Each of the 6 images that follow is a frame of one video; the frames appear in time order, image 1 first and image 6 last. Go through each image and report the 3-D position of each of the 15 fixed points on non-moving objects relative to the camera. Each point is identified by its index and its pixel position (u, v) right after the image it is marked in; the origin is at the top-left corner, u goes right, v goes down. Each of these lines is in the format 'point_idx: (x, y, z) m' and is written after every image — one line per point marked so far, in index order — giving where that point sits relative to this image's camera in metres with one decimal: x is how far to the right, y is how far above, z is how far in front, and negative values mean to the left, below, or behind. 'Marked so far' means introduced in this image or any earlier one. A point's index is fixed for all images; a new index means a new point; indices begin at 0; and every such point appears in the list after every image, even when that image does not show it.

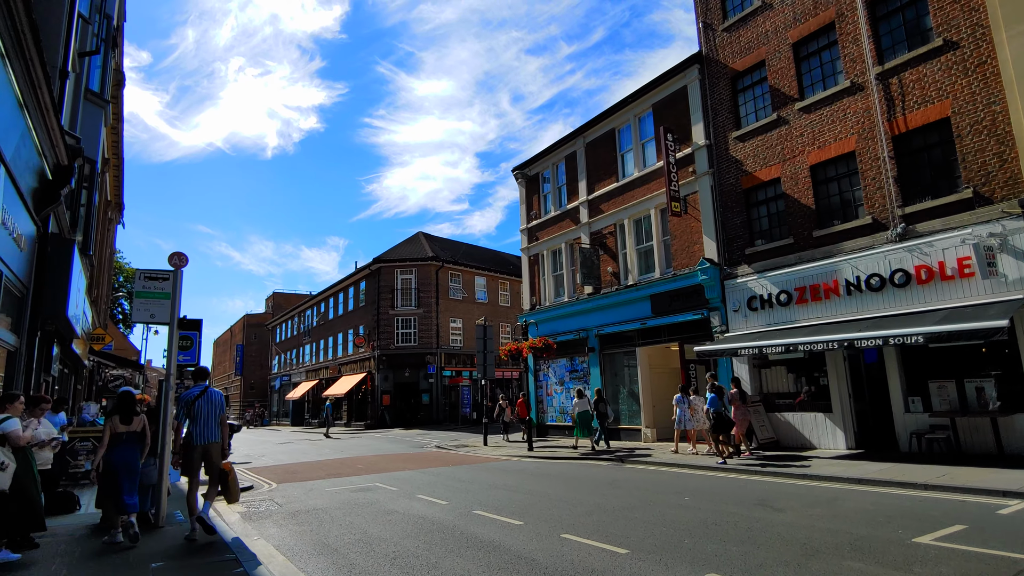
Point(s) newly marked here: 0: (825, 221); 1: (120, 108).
0: (+7.1, +1.5, +13.1) m
1: (-12.9, +5.9, +19.1) m
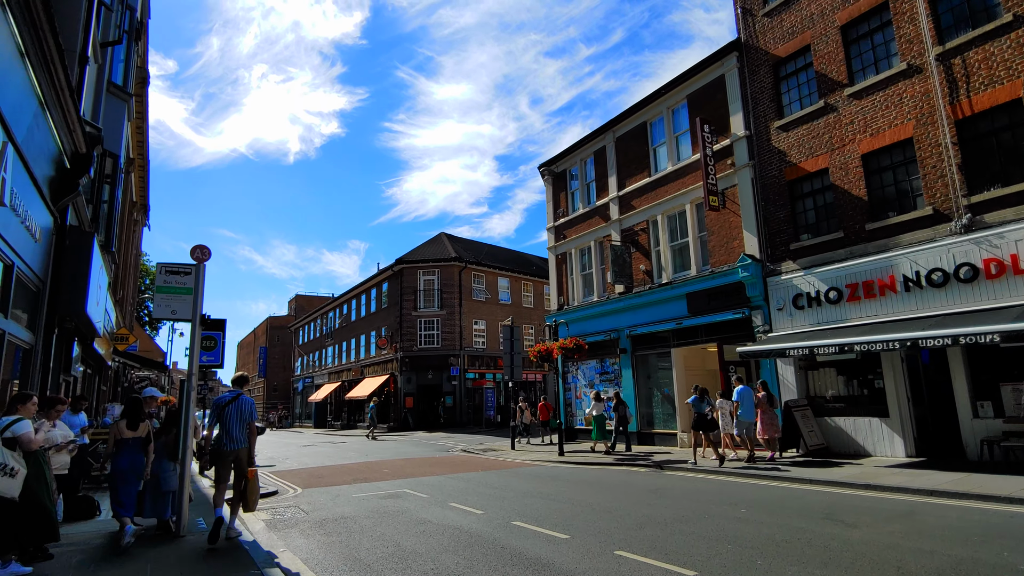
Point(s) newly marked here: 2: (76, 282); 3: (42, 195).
0: (+7.8, +1.6, +12.3) m
1: (-12.0, +5.9, +19.0) m
2: (-5.6, +0.1, +7.5) m
3: (-5.4, +1.1, +6.7) m
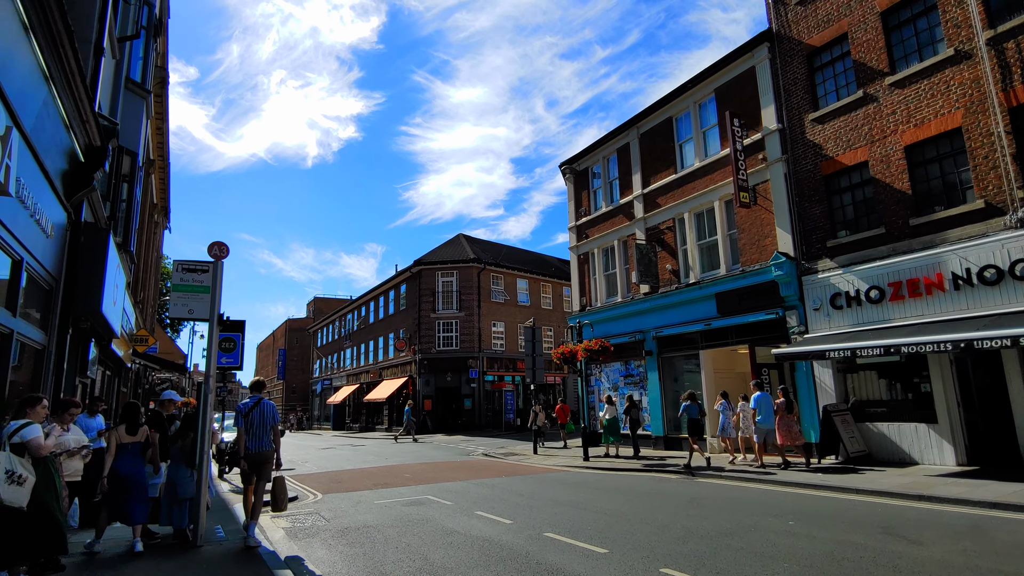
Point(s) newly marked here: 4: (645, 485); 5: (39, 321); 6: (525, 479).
0: (+8.3, +1.6, +11.7) m
1: (-11.3, +5.9, +18.9) m
2: (-5.2, +0.1, +7.2) m
3: (-5.0, +1.1, +6.4) m
4: (+2.6, -3.8, +11.3) m
5: (-5.2, -0.4, +6.4) m
6: (+0.3, -4.1, +12.5) m
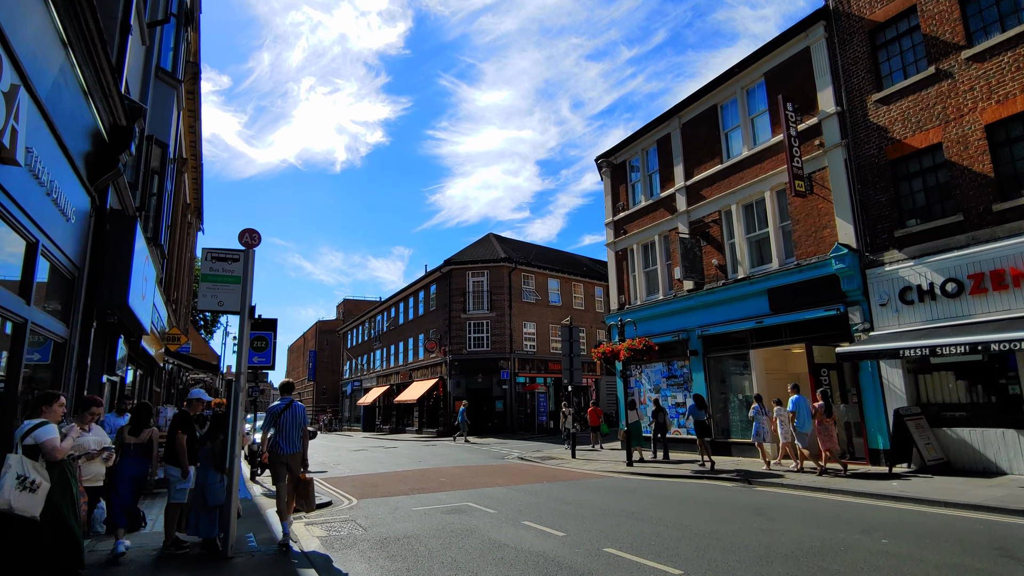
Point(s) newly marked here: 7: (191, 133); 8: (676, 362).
0: (+9.1, +1.8, +10.6) m
1: (-10.2, +5.9, +18.8) m
2: (-4.6, +0.2, +6.7) m
3: (-4.4, +1.2, +5.9) m
4: (+3.4, -3.7, +10.5) m
5: (-4.6, -0.3, +5.9) m
6: (+1.2, -4.0, +11.7) m
7: (-11.0, +5.3, +20.0) m
8: (+5.0, -2.2, +17.7) m
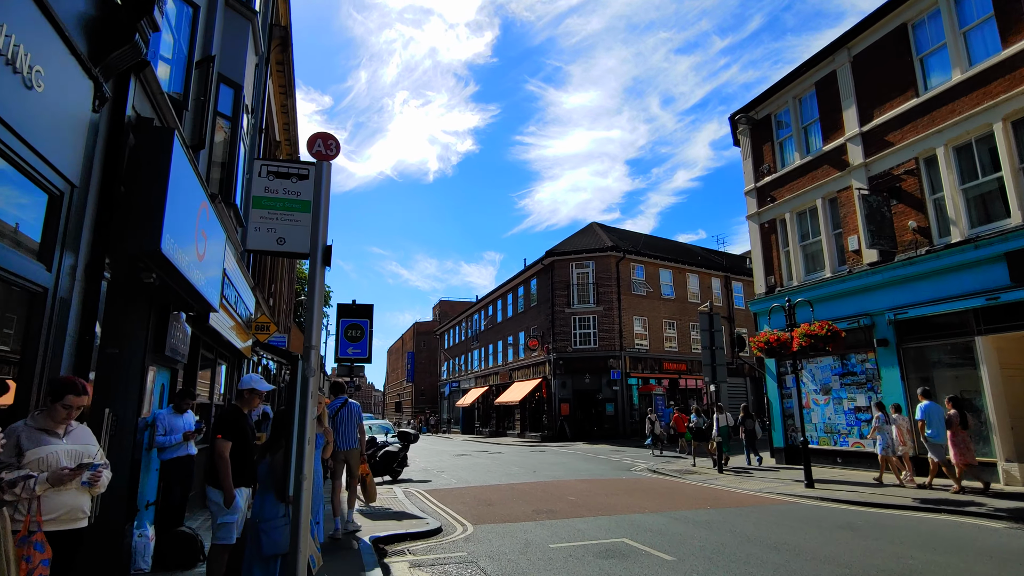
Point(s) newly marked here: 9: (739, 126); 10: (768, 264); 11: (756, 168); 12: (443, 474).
0: (+11.1, +2.5, +6.4) m
1: (-6.7, +6.2, +17.4) m
2: (-3.0, +0.7, +4.7) m
3: (-3.0, +1.7, +3.9) m
4: (+5.6, -3.1, +7.1) m
5: (-3.1, +0.2, +3.8) m
6: (+3.6, -3.4, +8.7) m
7: (-7.4, +5.6, +18.8) m
8: (+8.2, -1.6, +14.0) m
9: (+7.1, +5.1, +18.1) m
10: (+7.5, +0.7, +16.9) m
11: (+7.4, +3.7, +17.8) m
12: (-1.9, -5.0, +15.7) m
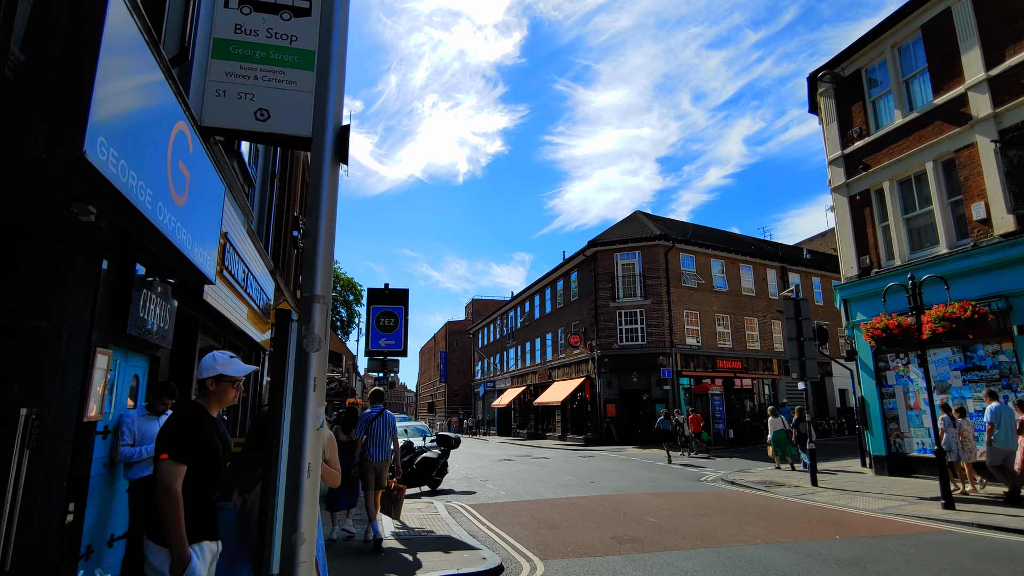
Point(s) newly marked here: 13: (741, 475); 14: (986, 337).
0: (+11.8, +3.0, +3.9) m
1: (-5.4, +6.6, +15.8) m
2: (-2.3, +1.1, +2.9) m
3: (-2.3, +2.1, +2.1) m
4: (+6.4, -2.6, +4.8) m
5: (-2.5, +0.6, +2.0) m
6: (+4.5, -3.0, +6.5) m
7: (-6.0, +6.0, +17.2) m
8: (+9.4, -1.1, +11.6) m
9: (+8.4, +5.5, +15.8) m
10: (+8.8, +1.2, +14.6) m
11: (+8.7, +4.1, +15.4) m
12: (-0.6, -4.7, +13.8) m
13: (+5.7, -4.7, +14.6) m
14: (+9.4, -0.9, +11.5) m
